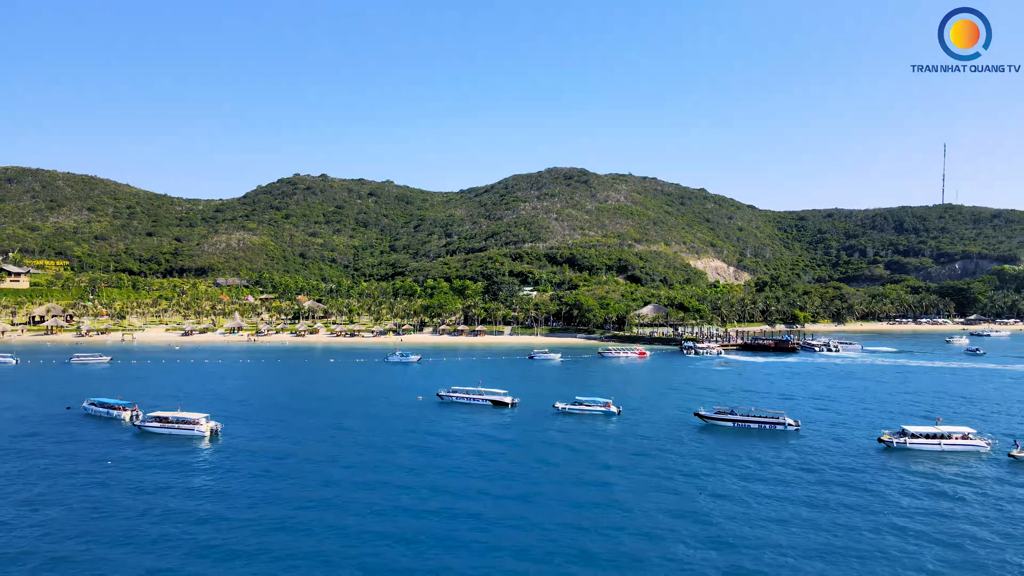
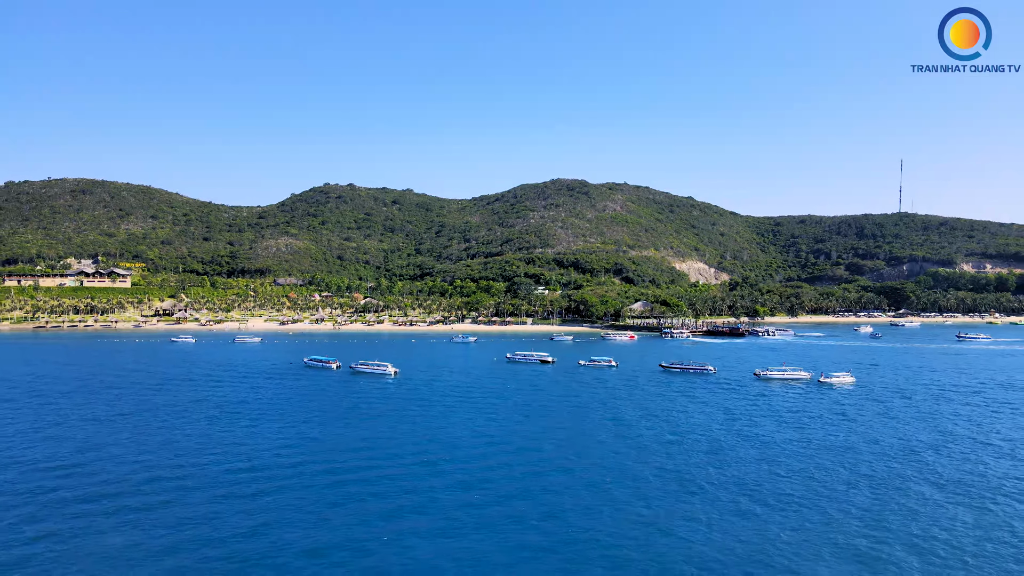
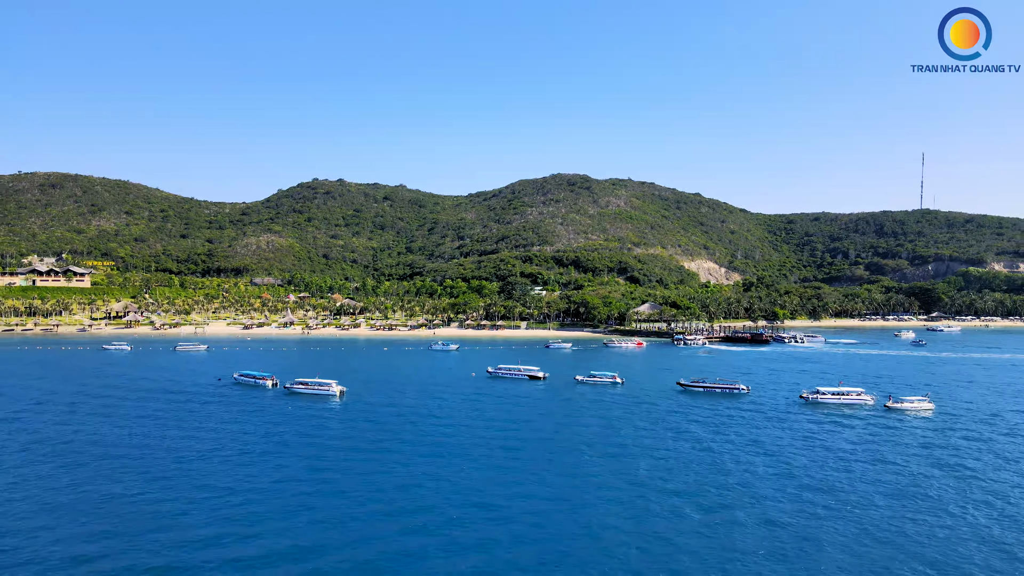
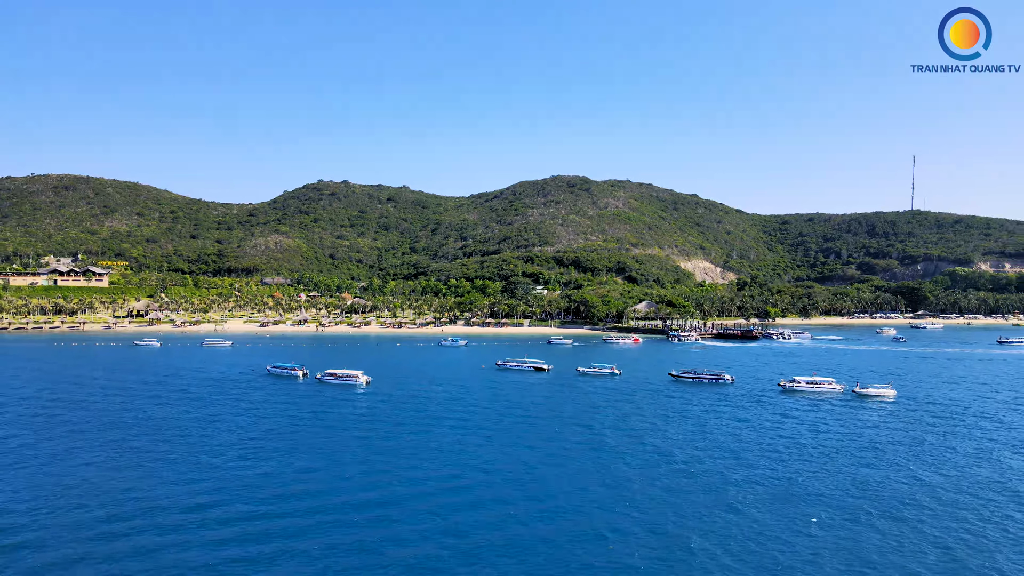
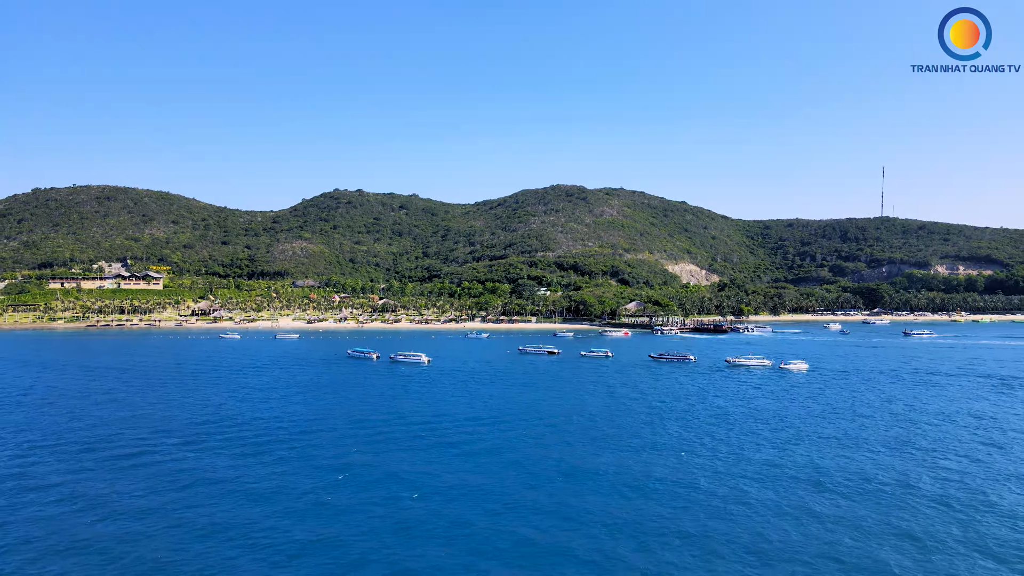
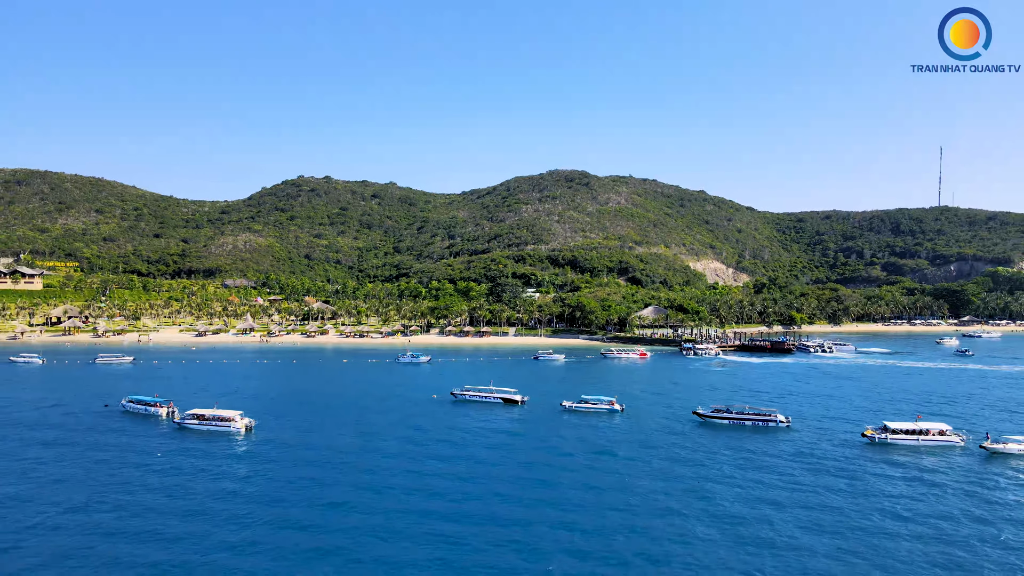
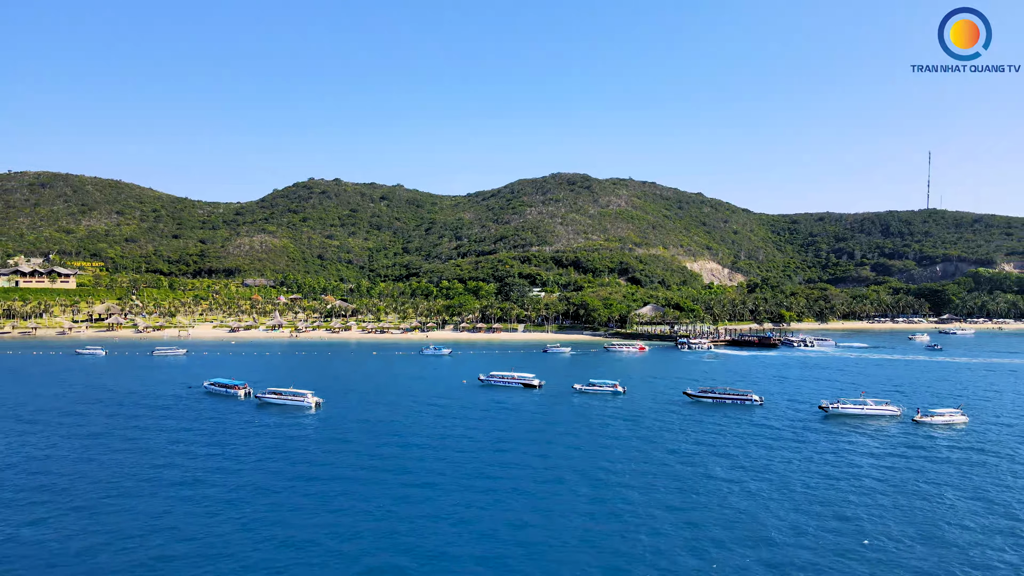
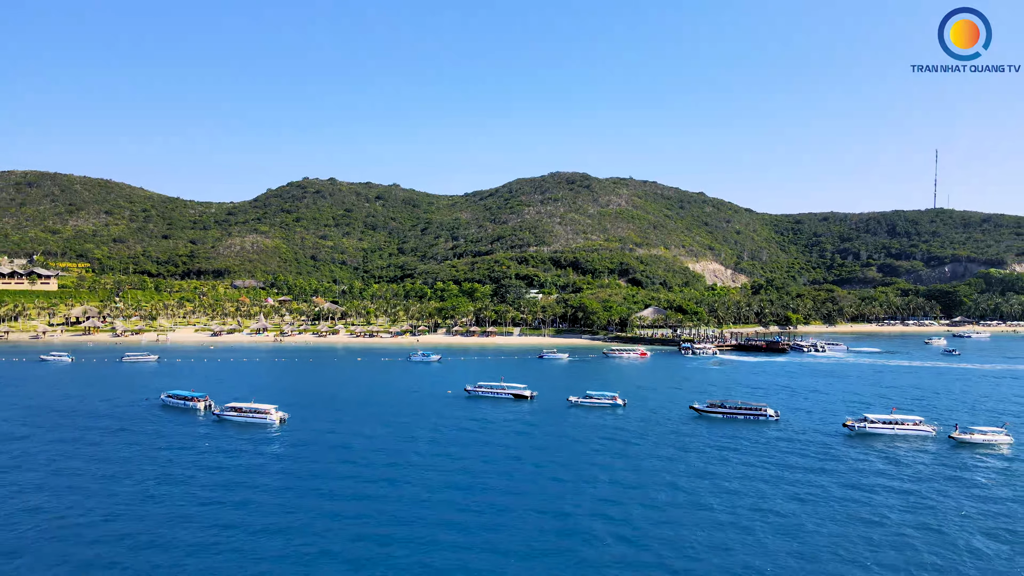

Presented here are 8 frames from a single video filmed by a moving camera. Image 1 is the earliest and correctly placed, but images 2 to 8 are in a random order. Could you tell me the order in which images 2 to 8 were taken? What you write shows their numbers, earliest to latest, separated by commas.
6, 8, 7, 3, 4, 2, 5
